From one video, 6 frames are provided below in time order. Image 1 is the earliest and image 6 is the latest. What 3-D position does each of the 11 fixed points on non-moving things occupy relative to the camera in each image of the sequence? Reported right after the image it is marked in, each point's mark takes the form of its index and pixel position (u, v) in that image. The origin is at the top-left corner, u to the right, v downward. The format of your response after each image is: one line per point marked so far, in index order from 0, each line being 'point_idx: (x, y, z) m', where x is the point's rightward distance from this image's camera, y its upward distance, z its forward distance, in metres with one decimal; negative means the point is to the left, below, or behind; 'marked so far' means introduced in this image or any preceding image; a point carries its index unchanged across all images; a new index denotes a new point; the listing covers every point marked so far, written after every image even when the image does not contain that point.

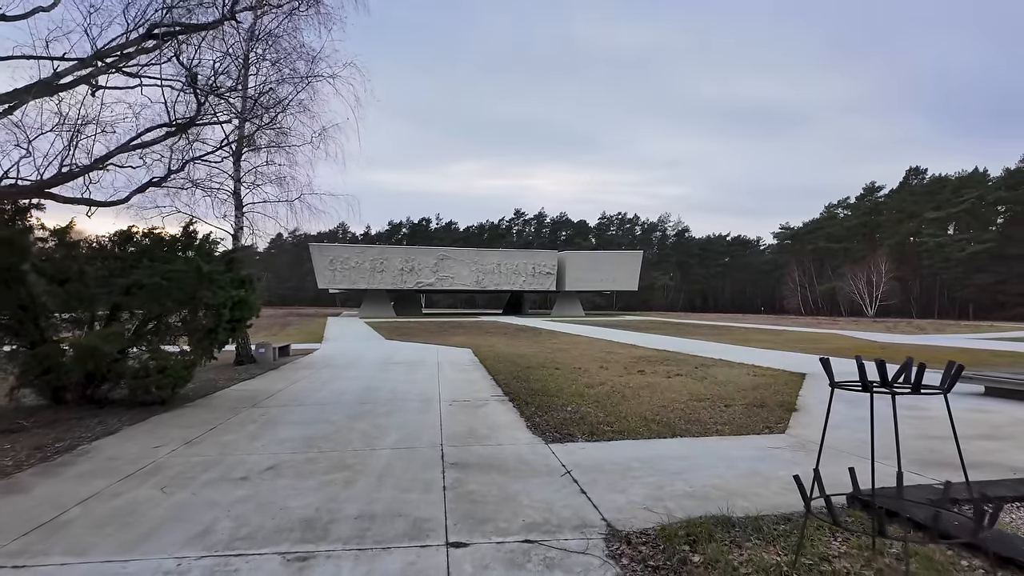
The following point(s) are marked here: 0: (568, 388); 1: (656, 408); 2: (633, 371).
0: (+0.8, -1.4, +8.4) m
1: (+1.7, -1.4, +7.1) m
2: (+2.2, -1.6, +11.1) m
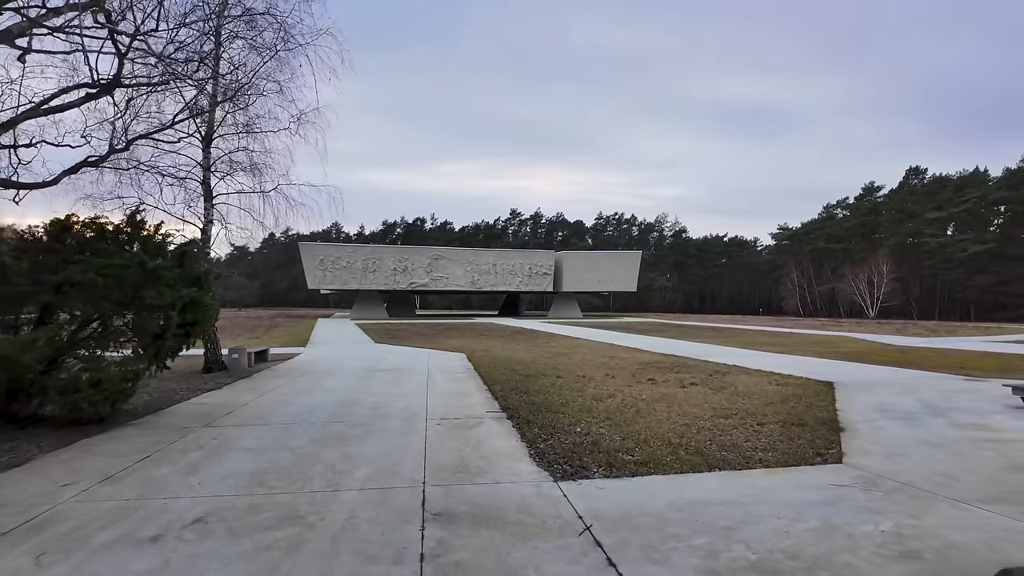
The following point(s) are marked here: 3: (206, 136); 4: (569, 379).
0: (+0.8, -1.4, +7.4) m
1: (+1.7, -1.4, +6.1) m
2: (+2.2, -1.6, +10.1) m
3: (-5.6, +2.7, +10.7) m
4: (+0.9, -1.5, +9.9) m
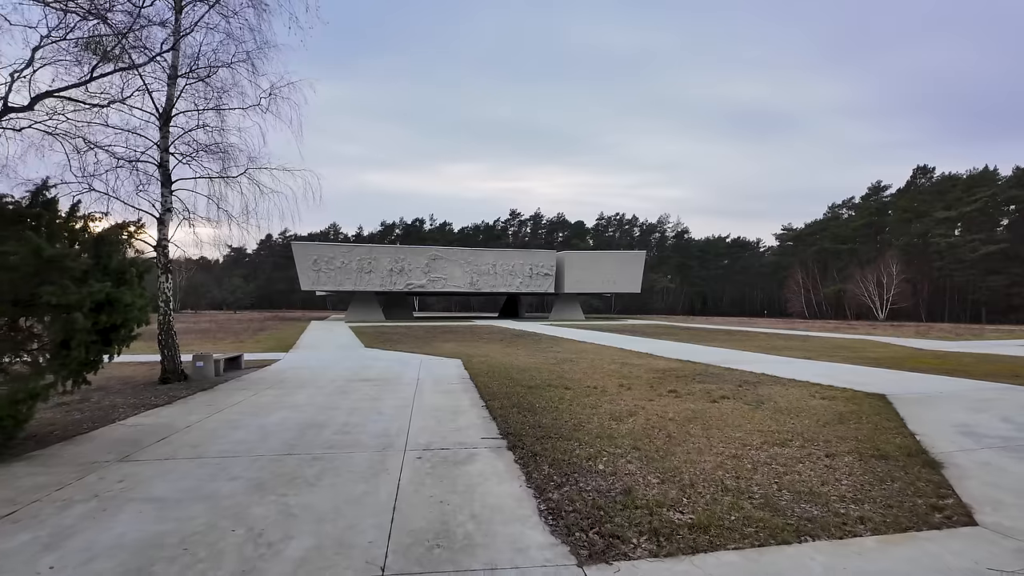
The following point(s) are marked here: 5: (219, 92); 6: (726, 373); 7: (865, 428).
0: (+0.8, -1.4, +6.1) m
1: (+1.7, -1.4, +4.7) m
2: (+2.2, -1.5, +8.7) m
3: (-5.5, +2.8, +9.4) m
4: (+0.9, -1.5, +8.5) m
5: (-4.8, +3.2, +9.7) m
6: (+3.8, -1.6, +10.6) m
7: (+3.6, -1.4, +6.1) m
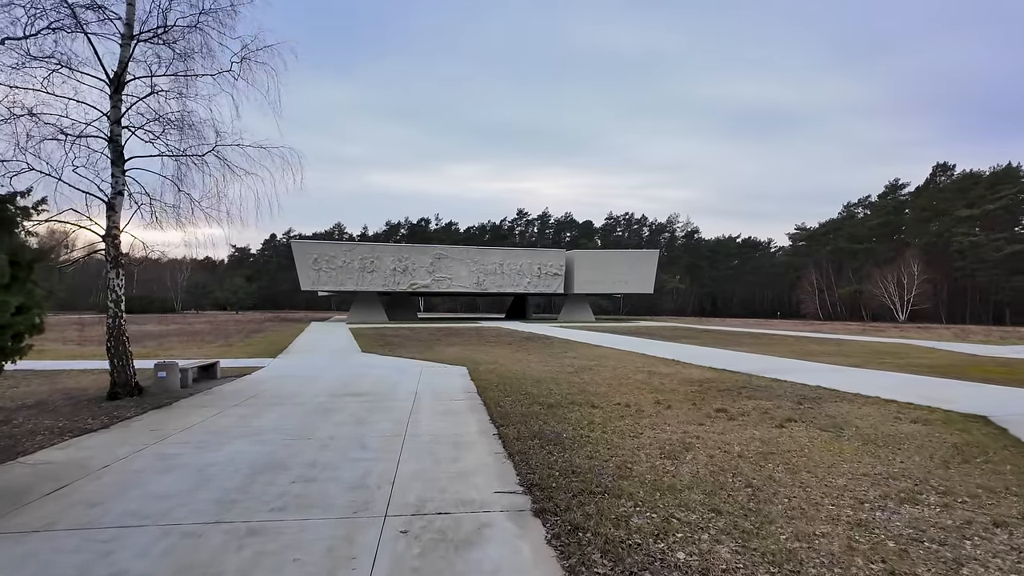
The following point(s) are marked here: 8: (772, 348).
0: (+1.0, -1.4, +4.5) m
1: (+1.9, -1.4, +3.2) m
2: (+2.4, -1.5, +7.2) m
3: (-5.3, +2.8, +8.0) m
4: (+1.1, -1.5, +7.0) m
5: (-4.5, +3.2, +8.2) m
6: (+4.0, -1.5, +9.0) m
7: (+3.8, -1.4, +4.6) m
8: (+8.2, -1.9, +18.8) m
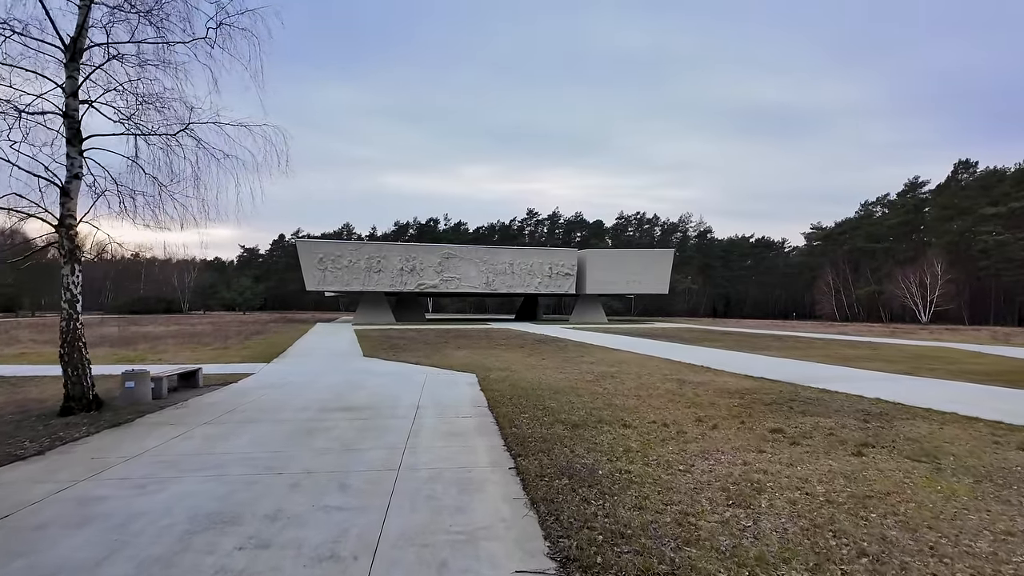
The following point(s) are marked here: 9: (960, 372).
0: (+1.1, -1.3, +3.4) m
1: (+2.0, -1.3, +2.0) m
2: (+2.6, -1.5, +6.0) m
3: (-5.1, +2.8, +6.9) m
4: (+1.3, -1.5, +5.8) m
5: (-4.3, +3.2, +7.1) m
6: (+4.3, -1.5, +7.8) m
7: (+4.0, -1.4, +3.4) m
8: (+8.6, -1.9, +17.5) m
9: (+9.3, -1.8, +12.3) m
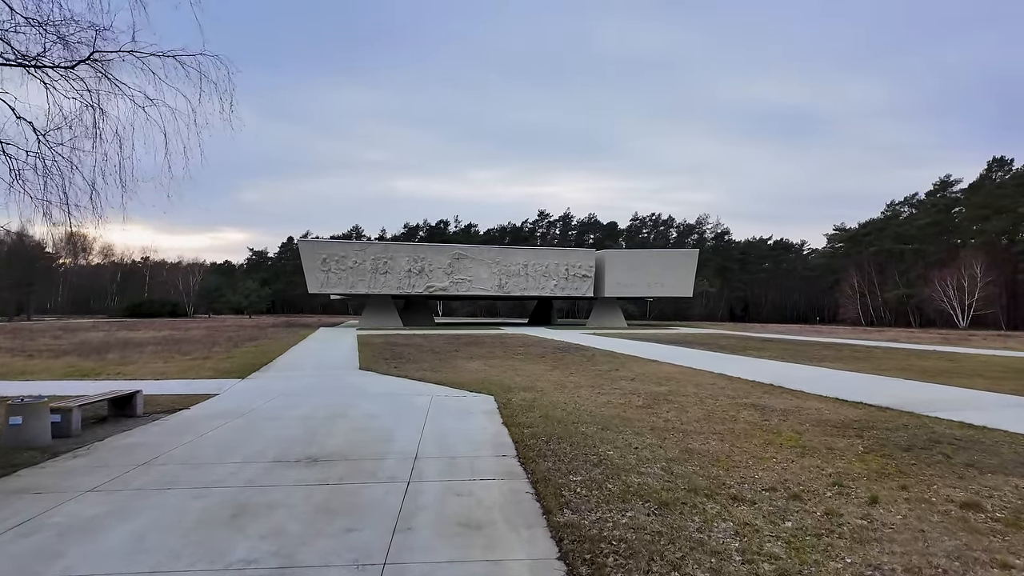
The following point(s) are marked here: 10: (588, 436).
0: (+1.4, -1.3, +1.1) m
1: (+2.3, -1.3, -0.3) m
2: (+2.9, -1.5, +3.7) m
3: (-4.8, +2.9, +4.8) m
4: (+1.6, -1.4, +3.6) m
5: (-4.0, +3.3, +5.0) m
6: (+4.6, -1.5, +5.5) m
7: (+4.2, -1.3, +1.0) m
8: (+9.1, -1.9, +15.1) m
9: (+9.7, -1.8, +9.9) m
10: (+0.8, -1.5, +5.9) m
